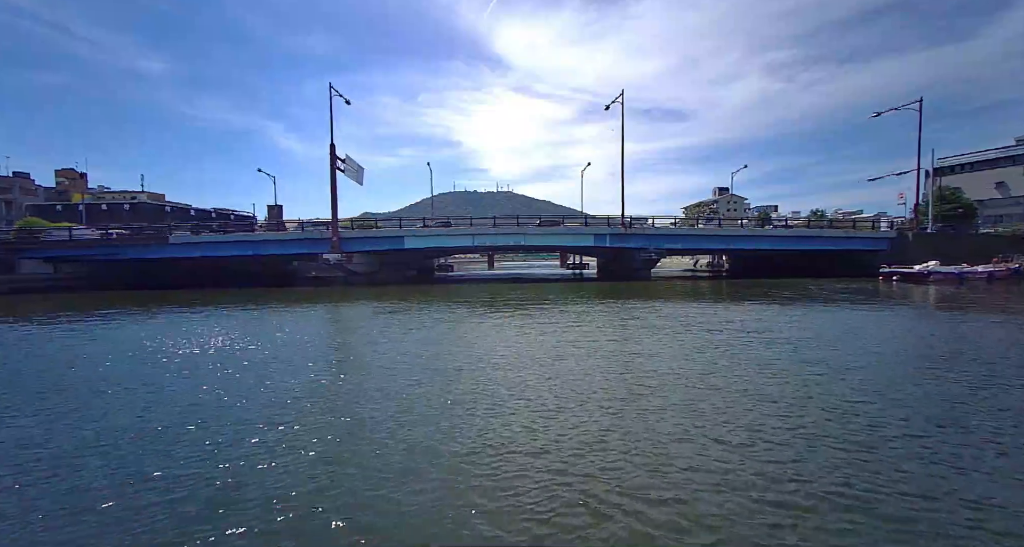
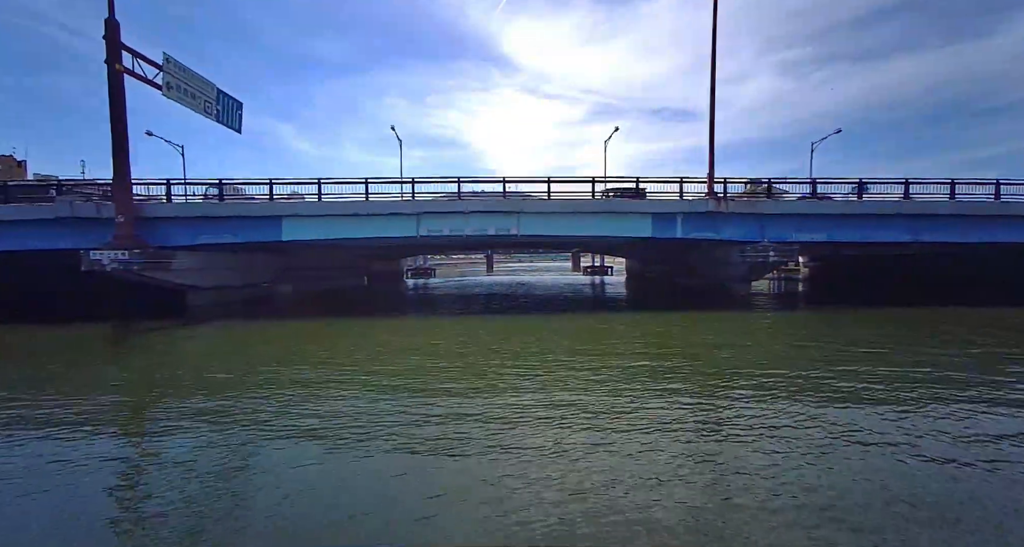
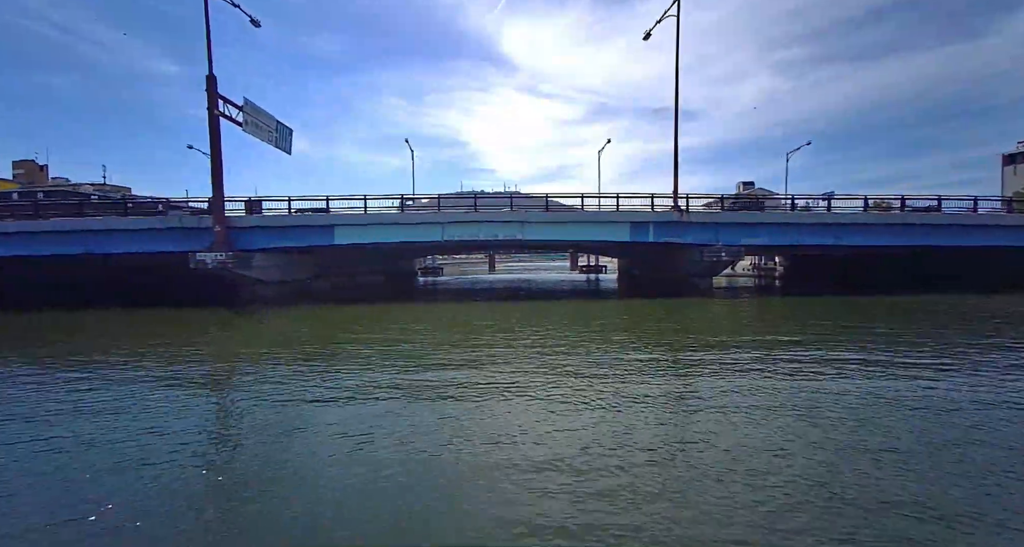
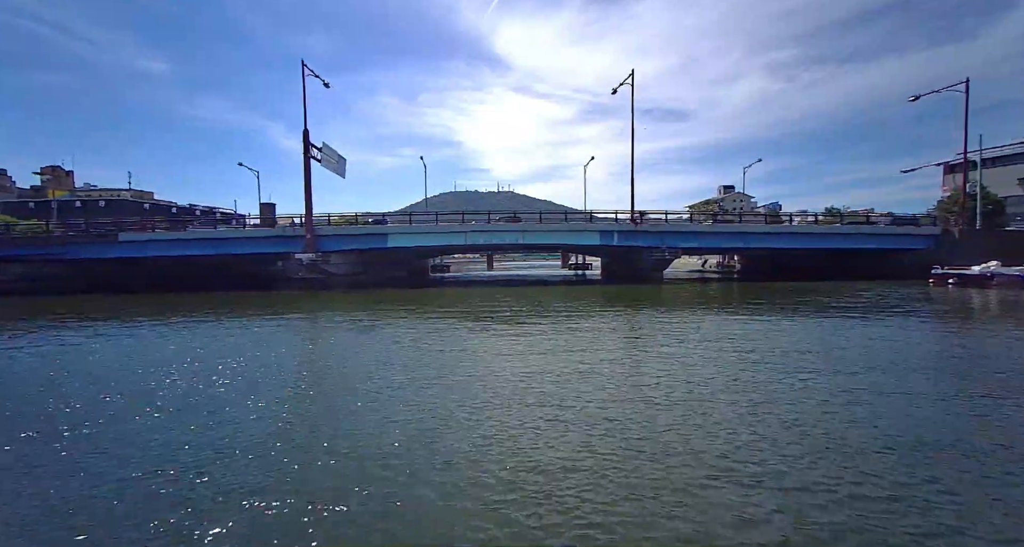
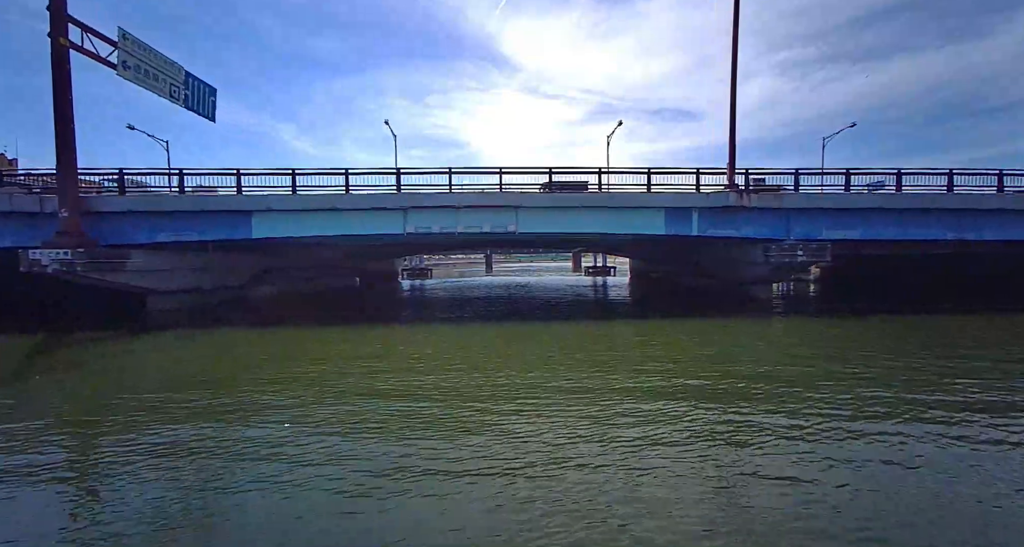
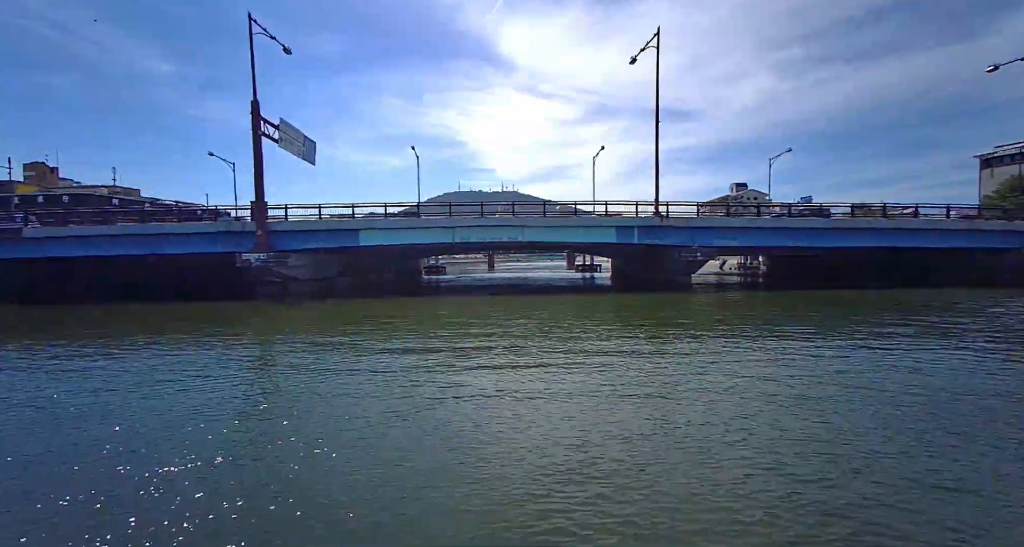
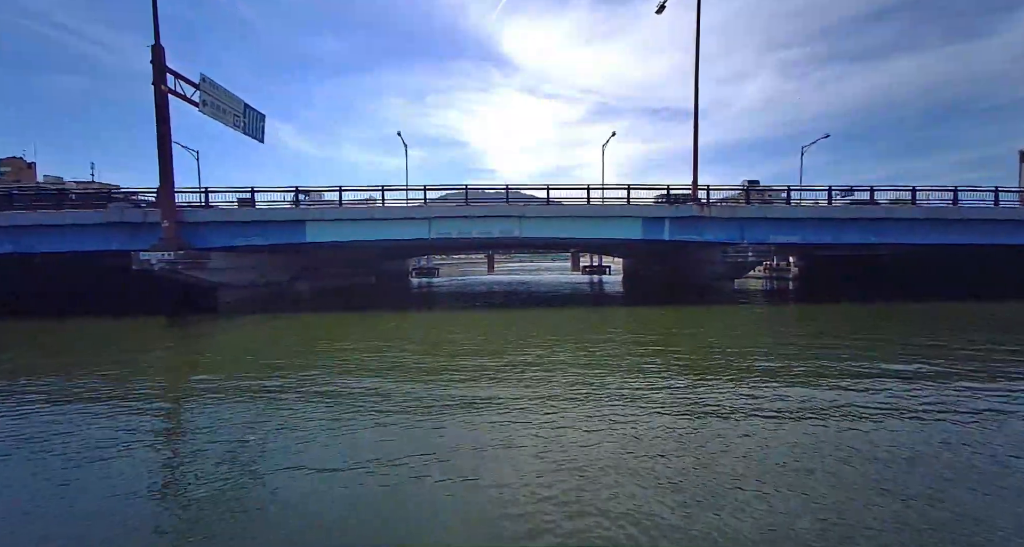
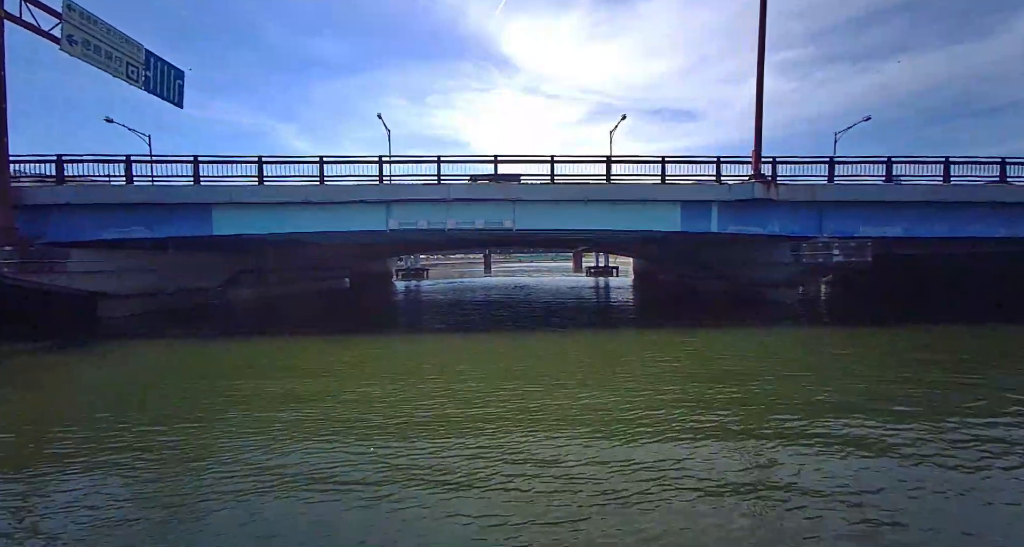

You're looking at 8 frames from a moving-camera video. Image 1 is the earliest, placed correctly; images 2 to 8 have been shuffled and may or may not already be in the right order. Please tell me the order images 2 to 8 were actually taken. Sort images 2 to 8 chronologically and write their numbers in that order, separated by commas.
4, 6, 3, 7, 2, 5, 8
